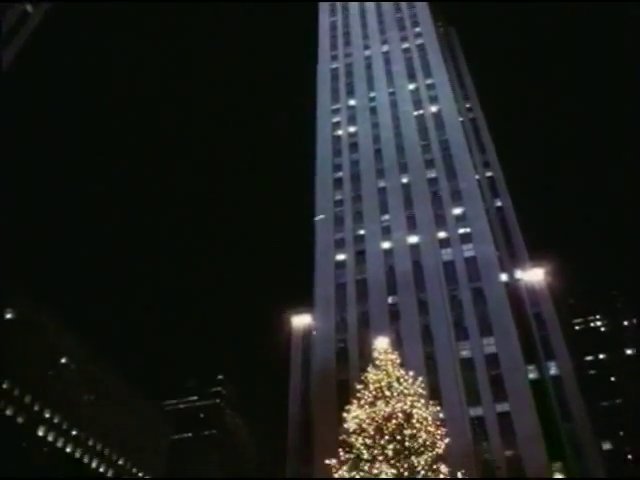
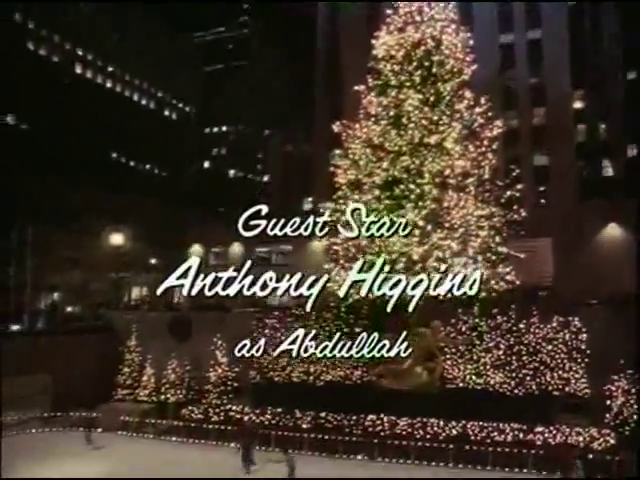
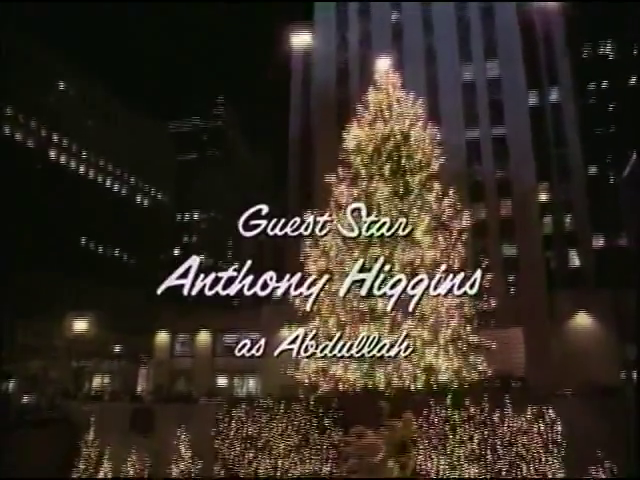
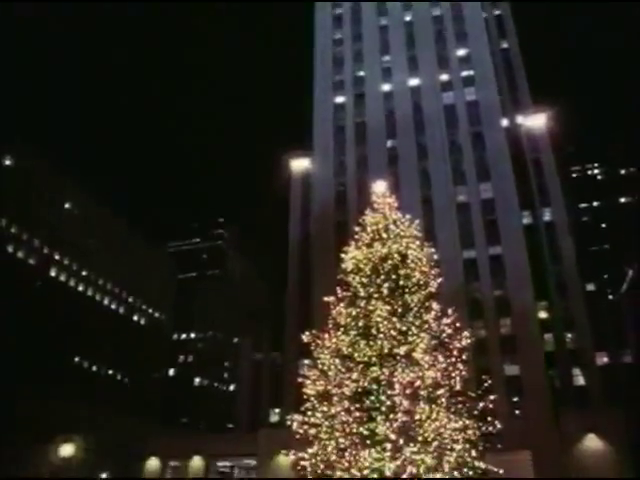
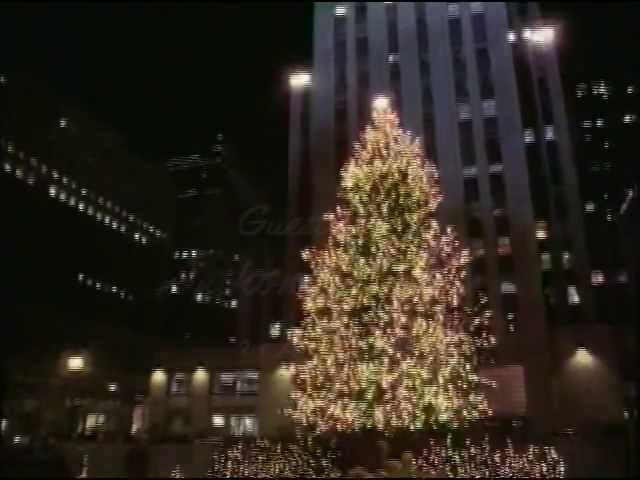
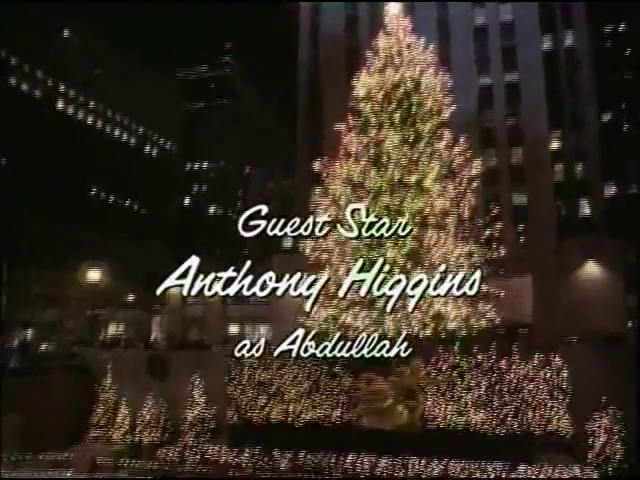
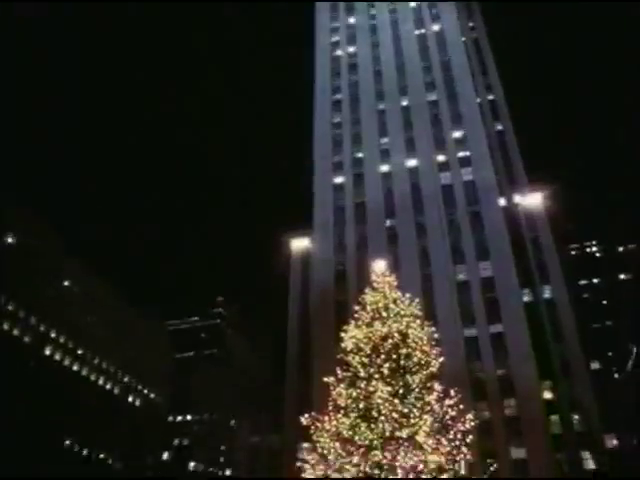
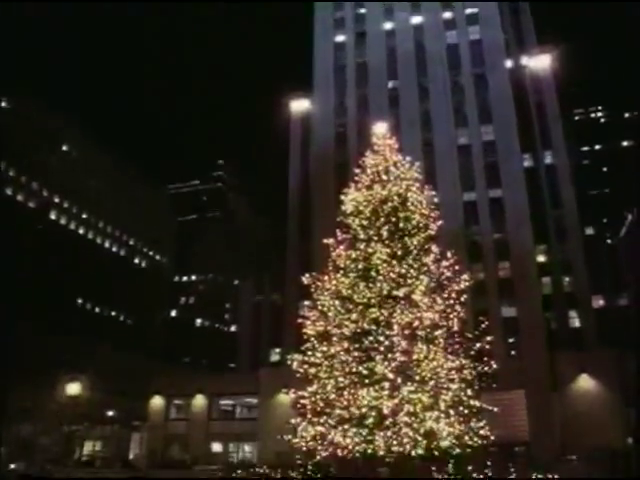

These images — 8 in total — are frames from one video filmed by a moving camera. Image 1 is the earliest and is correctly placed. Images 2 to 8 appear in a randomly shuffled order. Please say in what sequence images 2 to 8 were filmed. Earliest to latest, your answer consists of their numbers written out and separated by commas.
7, 4, 8, 5, 3, 6, 2
